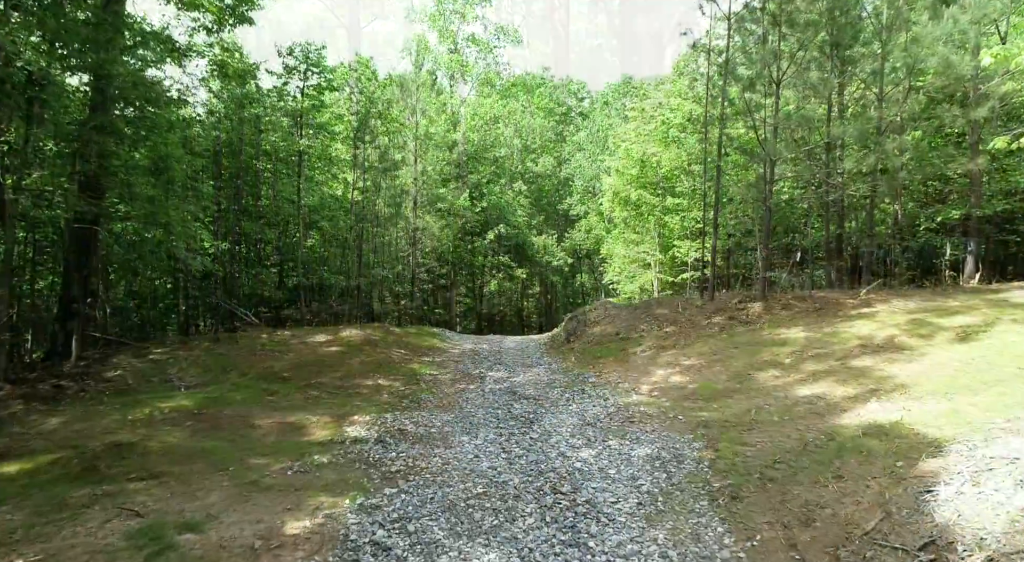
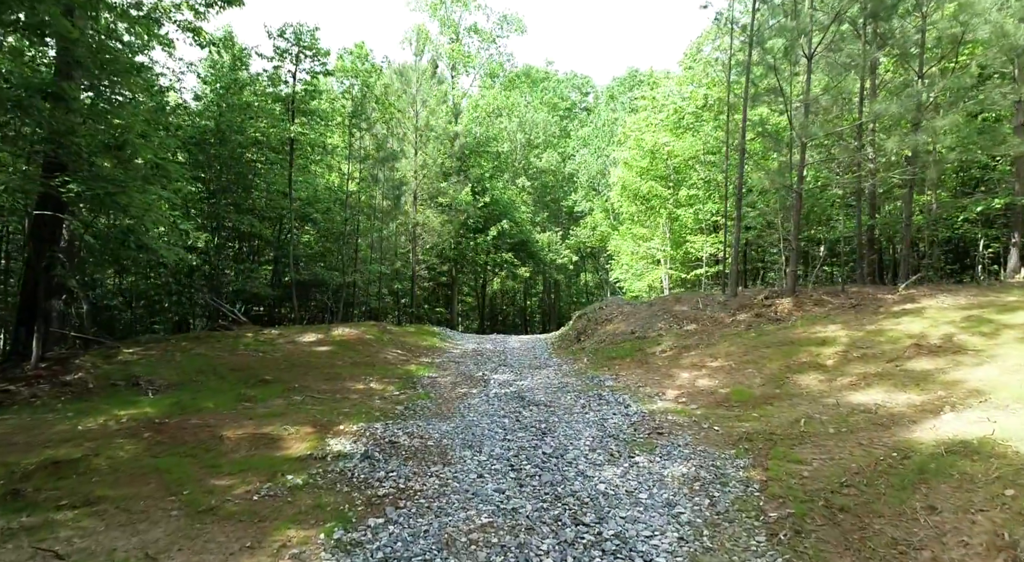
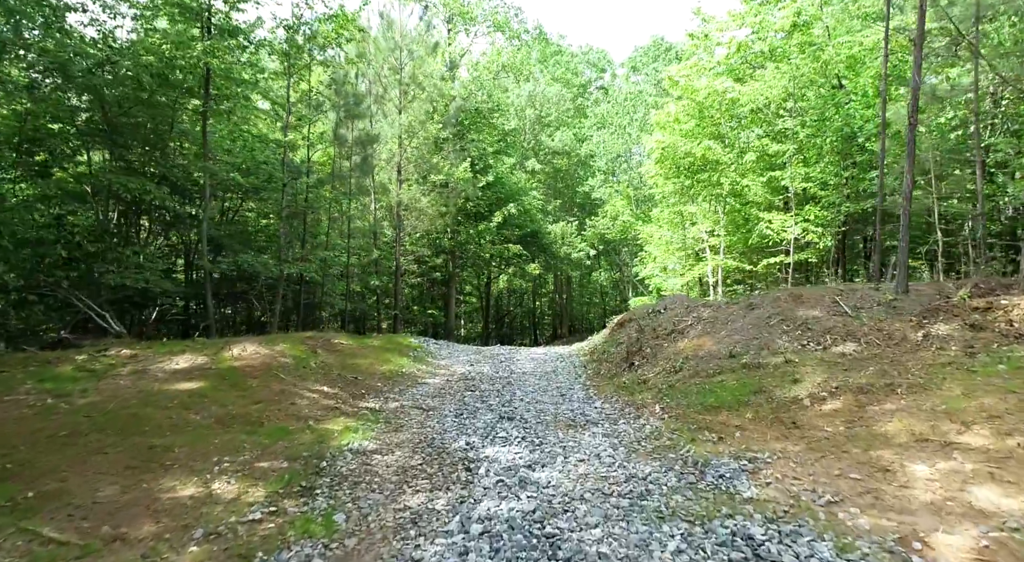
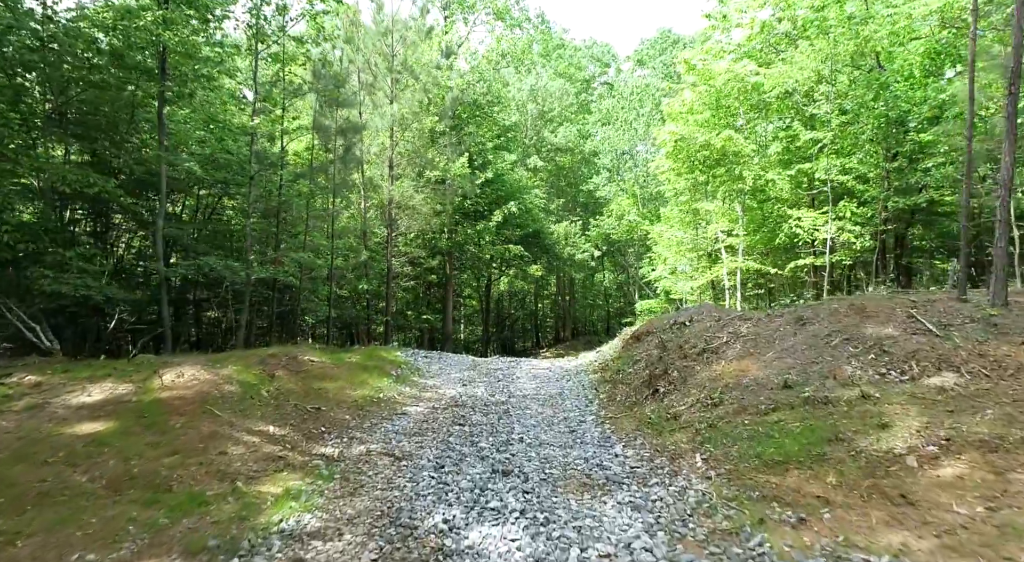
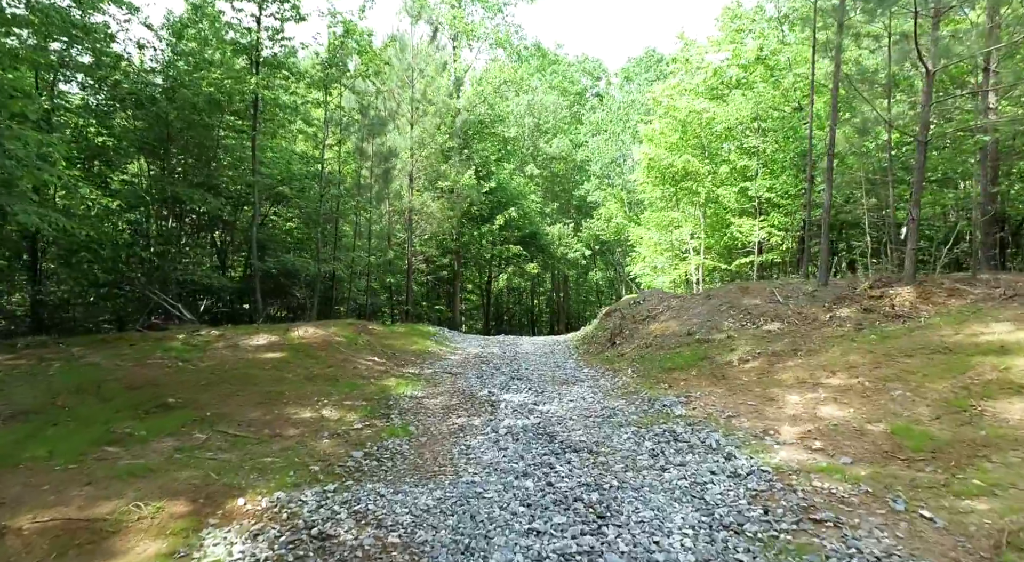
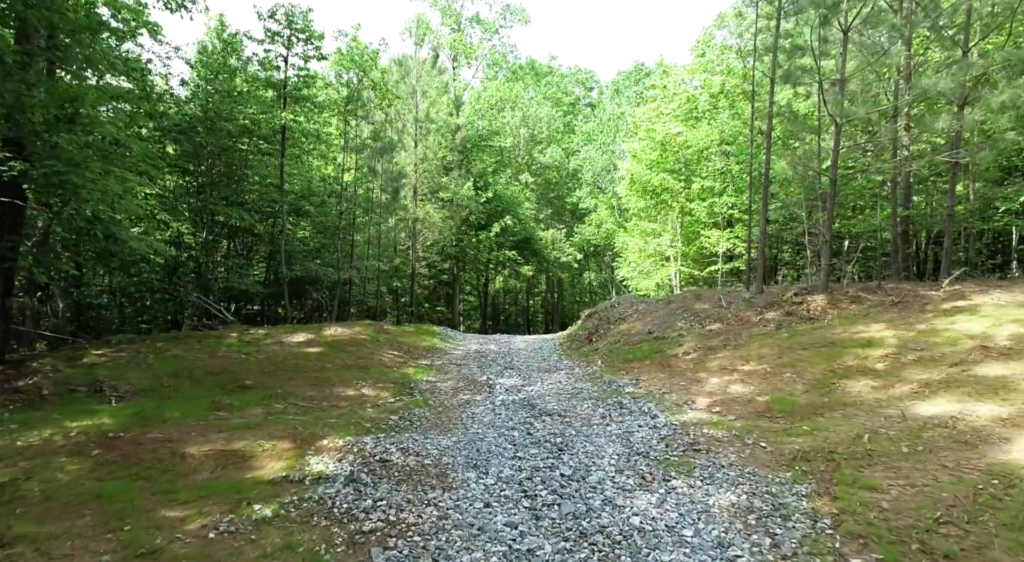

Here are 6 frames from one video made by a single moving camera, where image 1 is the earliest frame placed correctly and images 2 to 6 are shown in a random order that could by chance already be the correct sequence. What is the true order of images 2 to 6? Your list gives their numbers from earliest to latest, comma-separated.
2, 6, 5, 3, 4
